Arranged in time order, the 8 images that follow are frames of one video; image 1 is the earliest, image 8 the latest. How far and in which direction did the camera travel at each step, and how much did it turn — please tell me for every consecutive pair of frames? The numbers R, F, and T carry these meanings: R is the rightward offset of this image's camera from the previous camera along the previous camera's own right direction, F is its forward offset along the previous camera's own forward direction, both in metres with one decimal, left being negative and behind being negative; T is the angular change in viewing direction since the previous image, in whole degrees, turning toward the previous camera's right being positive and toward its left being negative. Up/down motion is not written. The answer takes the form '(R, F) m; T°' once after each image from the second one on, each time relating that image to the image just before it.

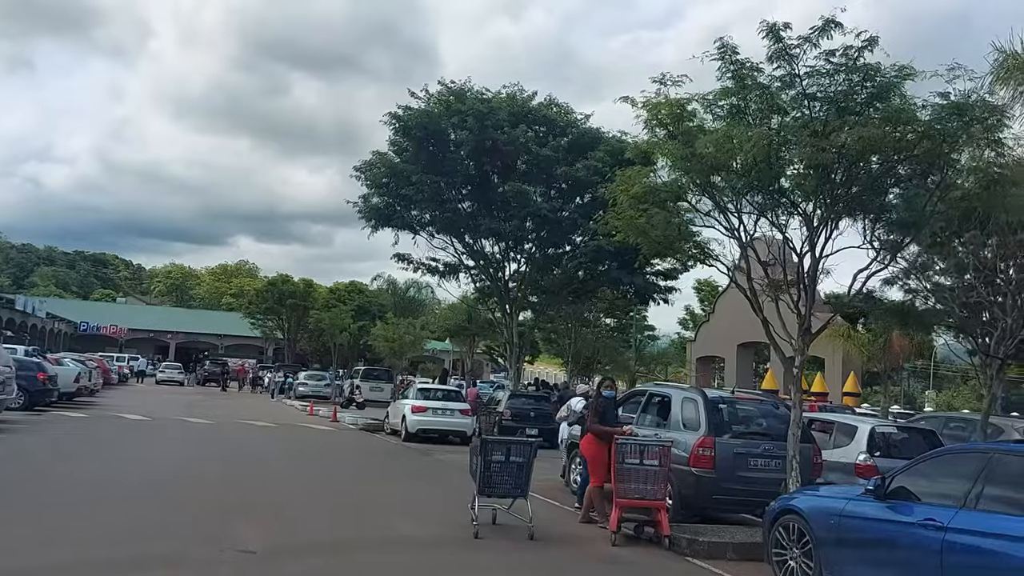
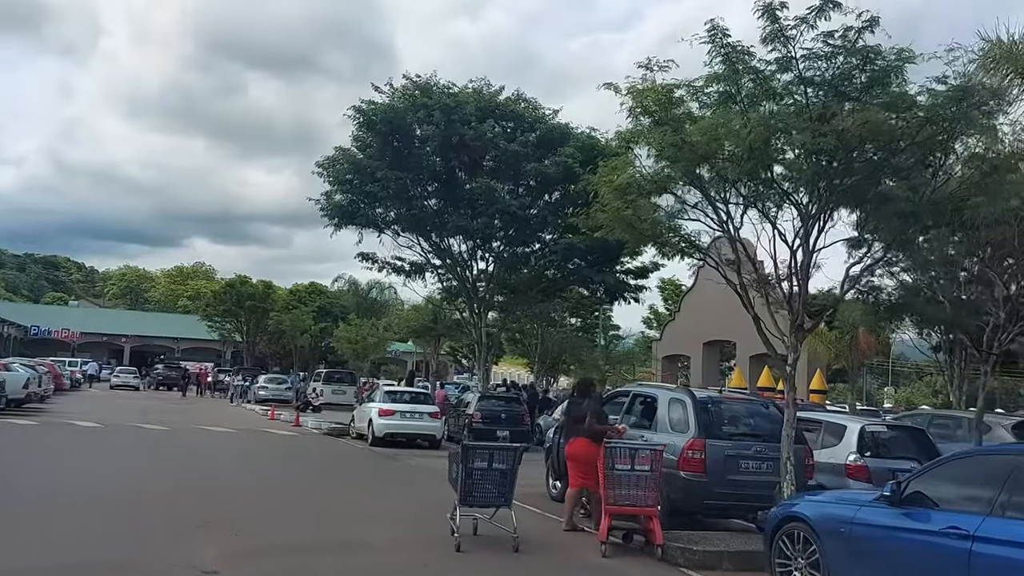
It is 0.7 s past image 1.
(-0.2, +0.5) m; +2°
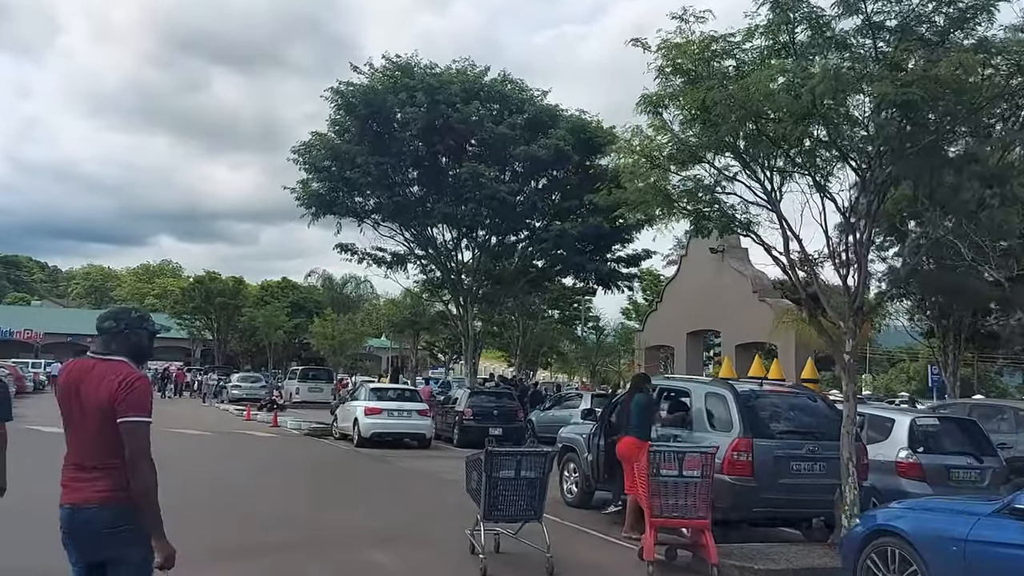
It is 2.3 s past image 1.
(-0.4, +1.1) m; +2°
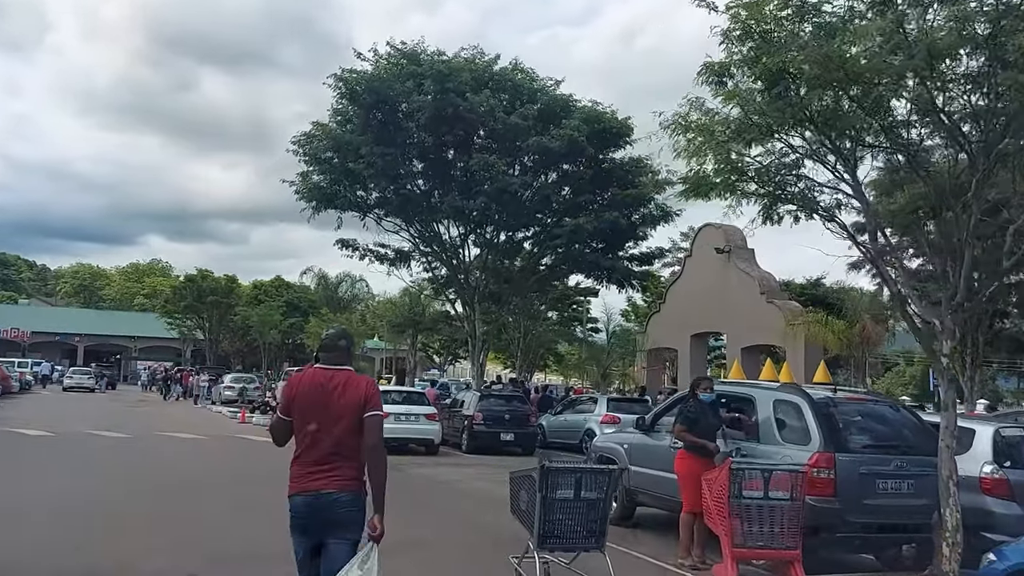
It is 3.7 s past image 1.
(-0.5, +1.0) m; +1°
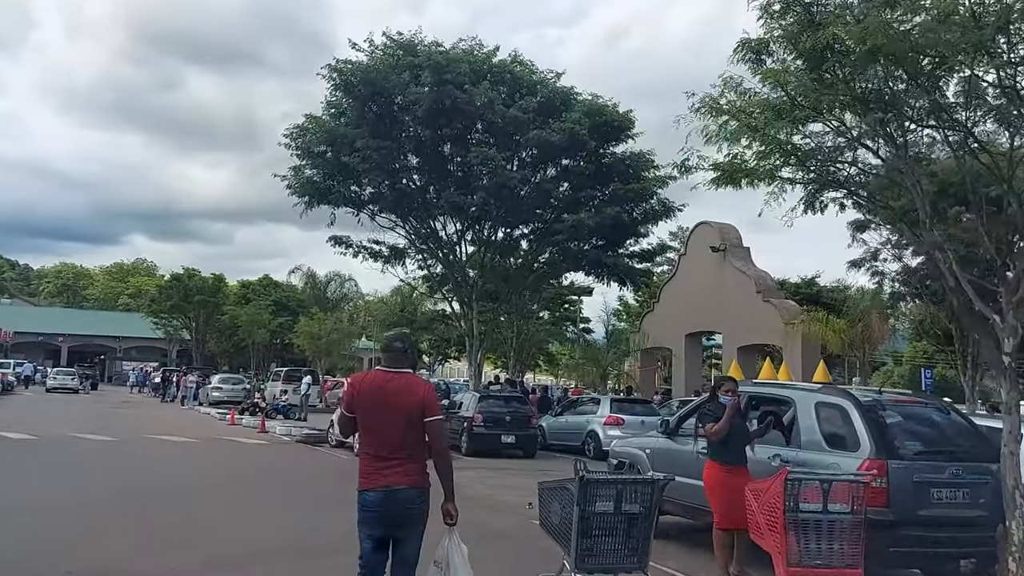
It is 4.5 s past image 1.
(-0.3, +0.6) m; +1°
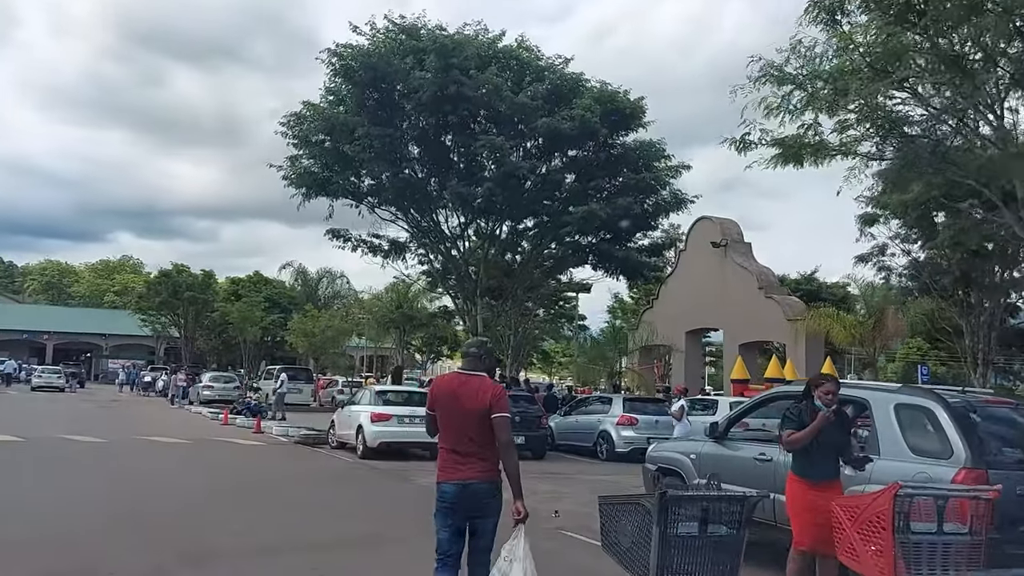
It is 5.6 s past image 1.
(-0.4, +0.8) m; +1°
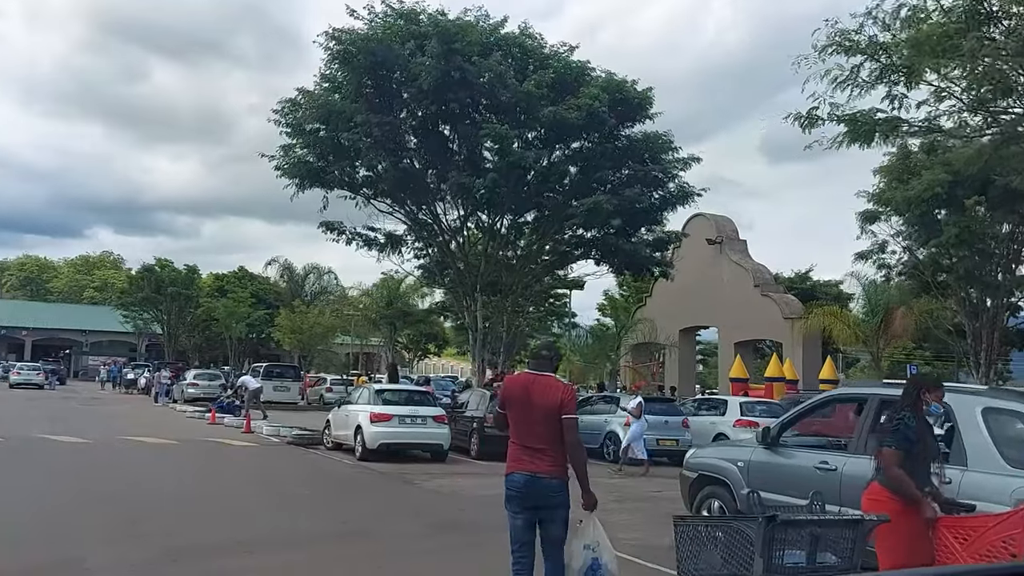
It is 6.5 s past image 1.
(-0.4, +0.7) m; +1°
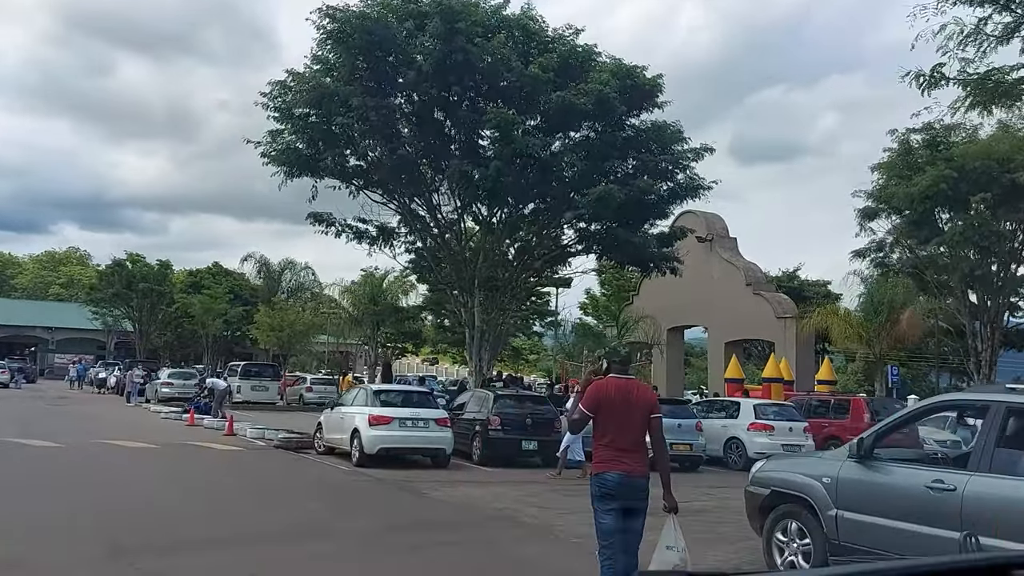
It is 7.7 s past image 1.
(-0.6, +1.0) m; +2°
